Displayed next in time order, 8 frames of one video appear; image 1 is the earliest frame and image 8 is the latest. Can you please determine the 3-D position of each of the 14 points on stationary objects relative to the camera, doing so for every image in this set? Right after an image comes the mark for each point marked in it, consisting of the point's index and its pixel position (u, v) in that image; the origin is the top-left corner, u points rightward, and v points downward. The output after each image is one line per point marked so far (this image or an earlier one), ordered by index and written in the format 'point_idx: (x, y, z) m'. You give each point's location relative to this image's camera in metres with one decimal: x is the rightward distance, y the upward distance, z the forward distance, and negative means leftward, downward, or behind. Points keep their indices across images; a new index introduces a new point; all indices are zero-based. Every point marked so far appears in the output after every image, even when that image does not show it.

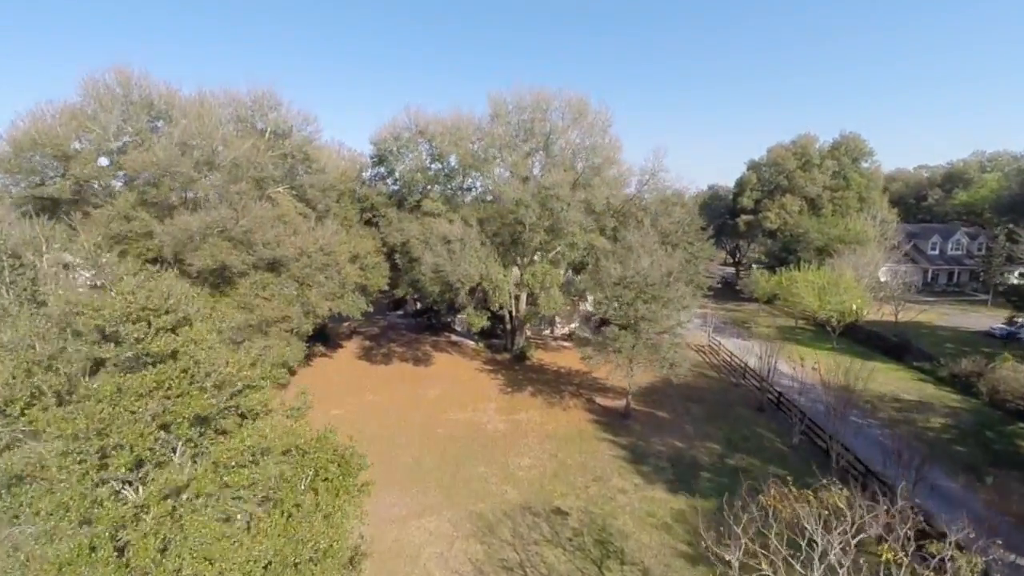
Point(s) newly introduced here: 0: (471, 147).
0: (-1.5, +5.3, +17.7) m
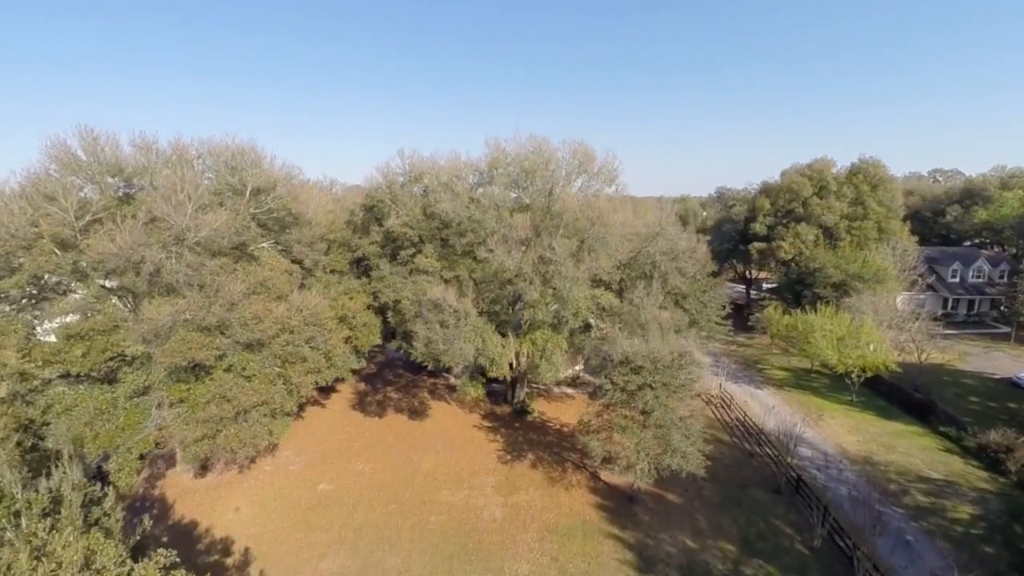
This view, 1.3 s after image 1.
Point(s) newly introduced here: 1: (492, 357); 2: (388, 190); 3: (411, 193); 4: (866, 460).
0: (-1.5, +3.2, +16.6) m
1: (-0.6, -2.0, +14.1) m
2: (-4.5, +3.4, +17.5) m
3: (-3.6, +3.3, +17.4) m
4: (+11.7, -5.7, +16.2) m
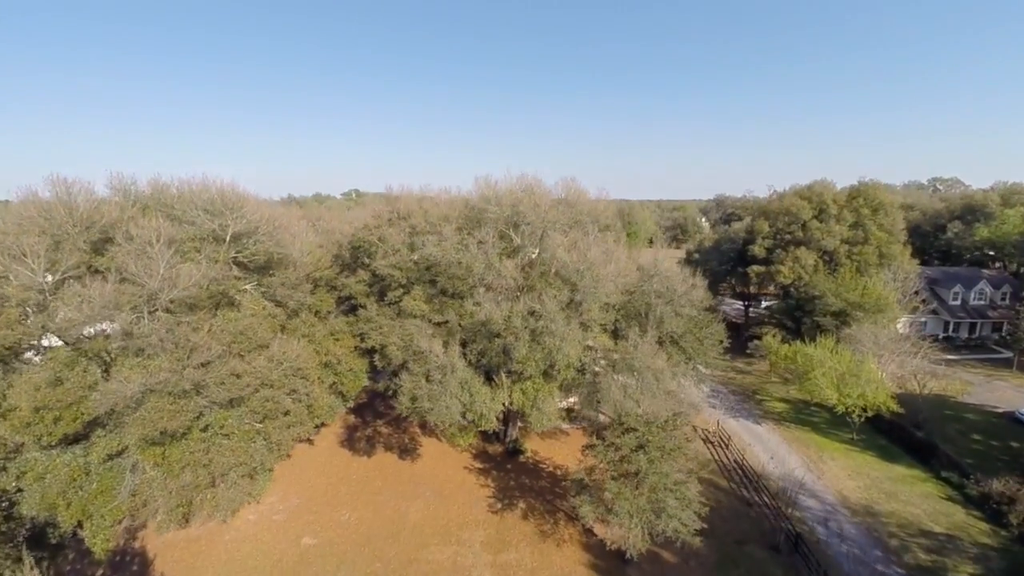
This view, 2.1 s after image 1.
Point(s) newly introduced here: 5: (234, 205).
0: (-1.8, +1.8, +16.1) m
1: (-0.9, -3.4, +13.7) m
2: (-4.8, +2.0, +17.0) m
3: (-3.9, +1.9, +16.9) m
4: (+11.4, -7.2, +15.7) m
5: (-9.0, +2.6, +15.8) m
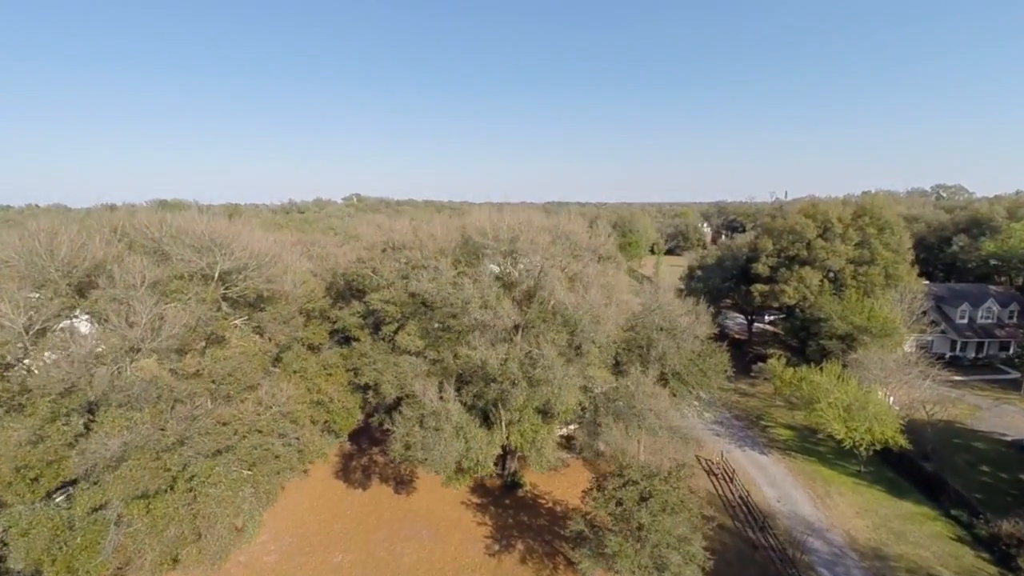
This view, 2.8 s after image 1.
0: (-1.9, +0.6, +15.6) m
1: (-1.0, -4.6, +13.2) m
2: (-4.8, +0.8, +16.6) m
3: (-4.0, +0.8, +16.4) m
4: (+11.3, -8.3, +15.2) m
5: (-9.0, +1.5, +15.4) m
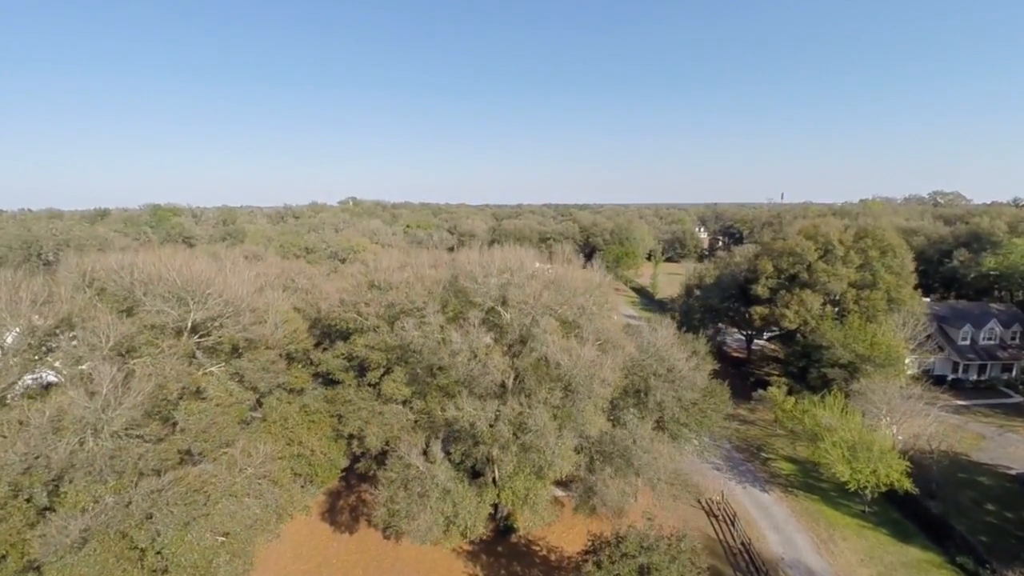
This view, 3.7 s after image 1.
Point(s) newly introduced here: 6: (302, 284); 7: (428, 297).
0: (-2.1, -0.7, +14.9) m
1: (-1.2, -5.9, +12.5) m
2: (-5.1, -0.5, +15.8) m
3: (-4.3, -0.6, +15.7) m
4: (+11.1, -9.6, +14.6) m
5: (-9.3, +0.1, +14.6) m
6: (-8.5, +0.1, +19.9) m
7: (-2.6, -0.3, +15.3) m
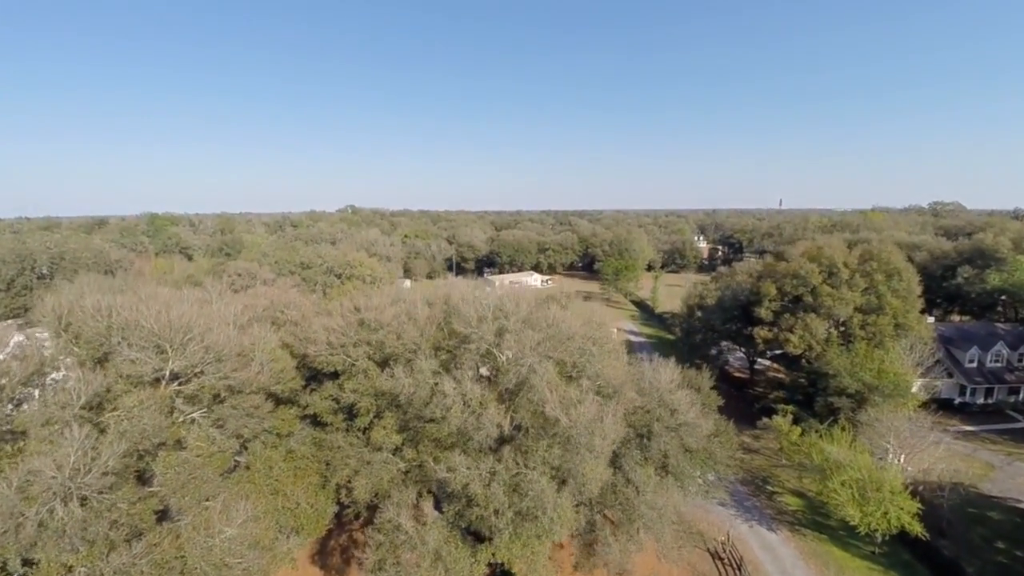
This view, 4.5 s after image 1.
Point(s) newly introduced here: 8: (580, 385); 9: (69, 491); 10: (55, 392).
0: (-2.3, -2.0, +14.2) m
1: (-1.3, -7.1, +11.7) m
2: (-5.2, -1.8, +15.2) m
3: (-4.4, -1.8, +15.0) m
4: (+11.0, -10.8, +13.8) m
5: (-9.4, -1.1, +14.0) m
6: (-8.7, -1.1, +19.2) m
7: (-2.7, -1.5, +14.7) m
8: (+1.9, -2.6, +13.6) m
9: (-9.4, -4.1, +10.3) m
10: (-10.7, -2.3, +11.3) m
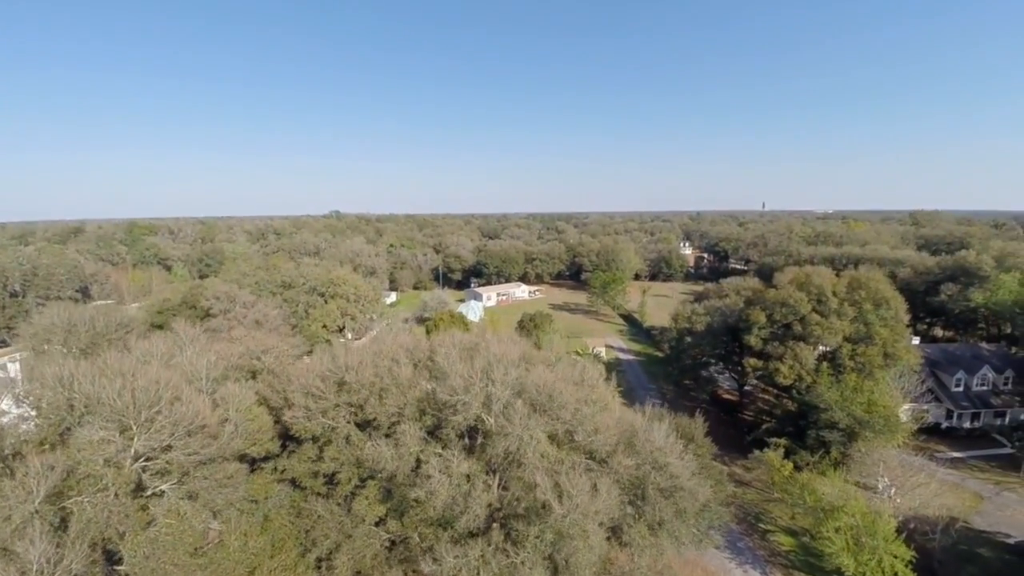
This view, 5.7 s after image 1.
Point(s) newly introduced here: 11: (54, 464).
0: (-2.6, -3.7, +13.6) m
1: (-1.5, -8.8, +11.1) m
2: (-5.6, -3.5, +14.4) m
3: (-4.7, -3.6, +14.3) m
4: (+10.8, -12.4, +13.5) m
5: (-9.7, -2.9, +13.1) m
6: (-9.1, -2.9, +18.4) m
7: (-3.1, -3.2, +14.0) m
8: (+1.6, -4.3, +13.0) m
9: (-9.6, -5.8, +9.5) m
10: (-10.9, -4.1, +10.5) m
11: (-10.6, -3.9, +11.2) m
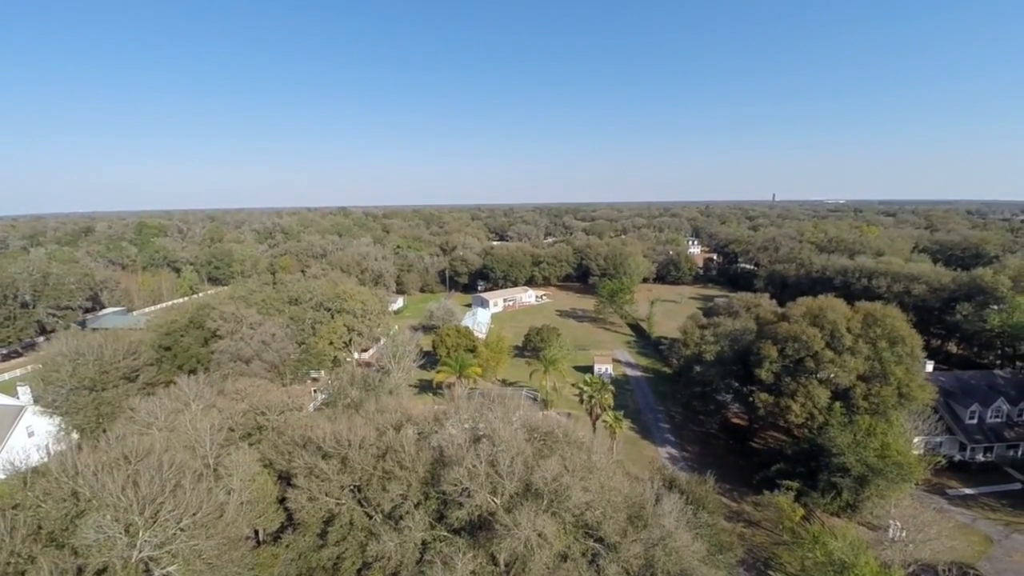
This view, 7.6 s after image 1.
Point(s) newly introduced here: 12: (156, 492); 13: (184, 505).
0: (-2.4, -5.9, +13.4) m
1: (-1.4, -11.1, +11.0) m
2: (-5.4, -5.7, +14.3) m
3: (-4.5, -5.8, +14.2) m
4: (+10.9, -14.7, +13.3) m
5: (-9.6, -5.2, +13.0) m
6: (-8.9, -5.0, +18.3) m
7: (-2.9, -5.5, +13.8) m
8: (+1.7, -6.6, +12.8) m
9: (-9.5, -8.2, +9.5) m
10: (-10.8, -6.4, +10.4) m
11: (-10.4, -6.2, +11.2) m
12: (-9.5, -5.2, +13.0) m
13: (-8.7, -5.7, +13.0) m
